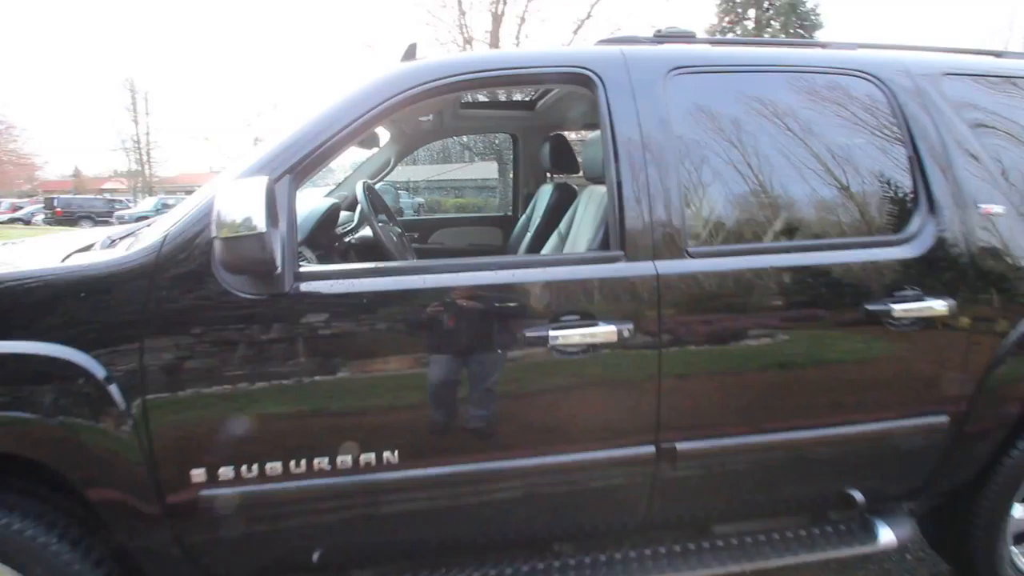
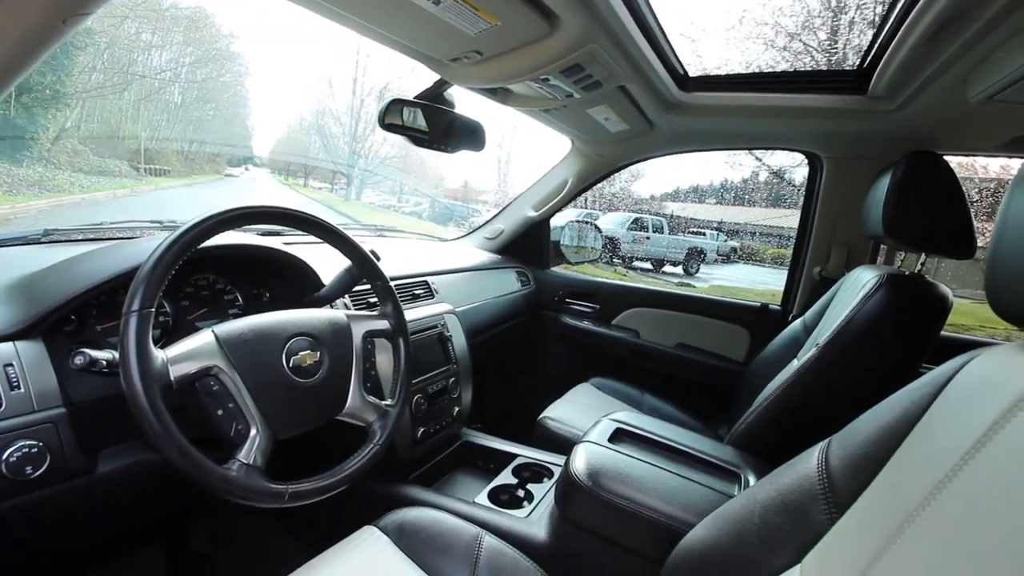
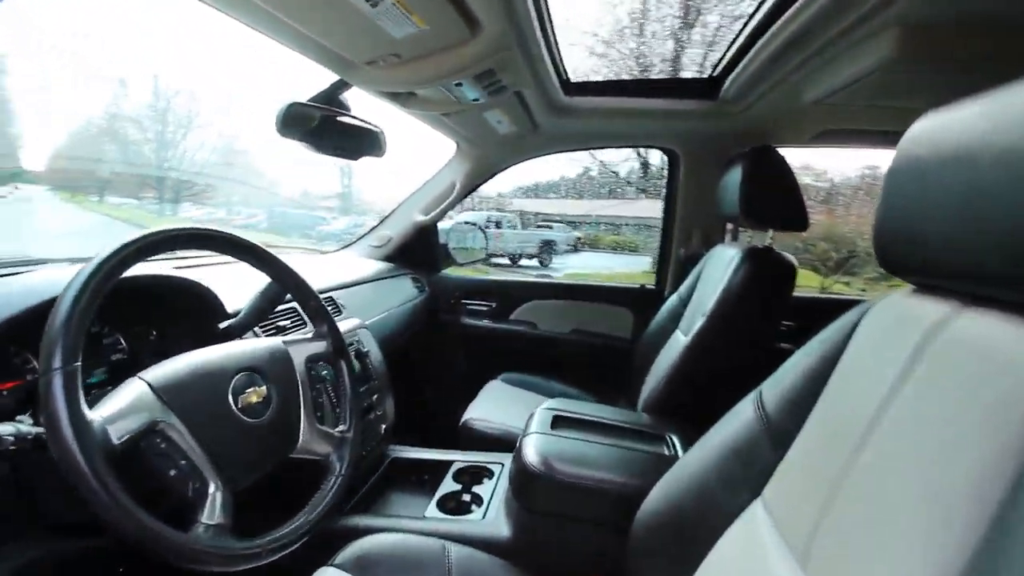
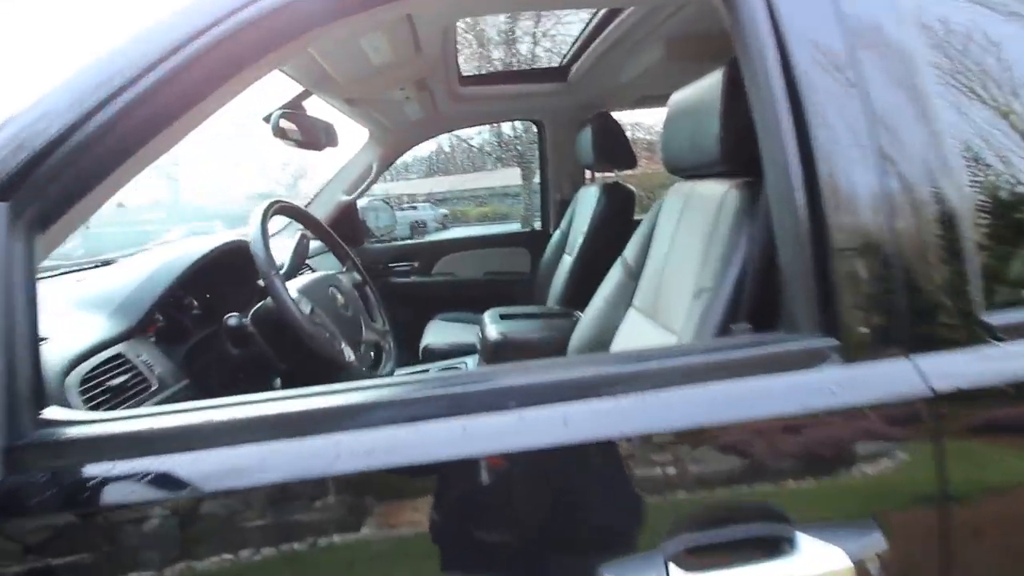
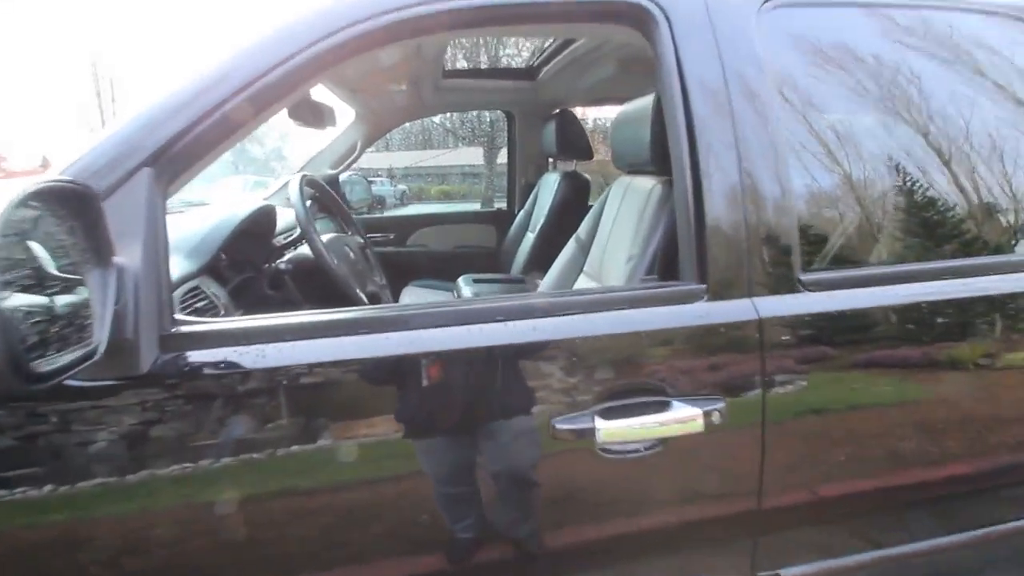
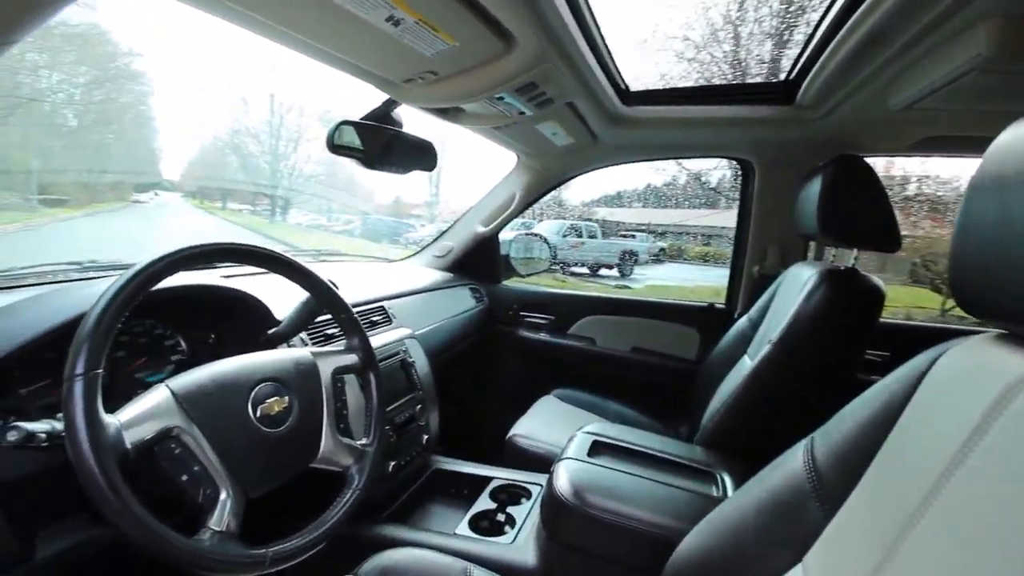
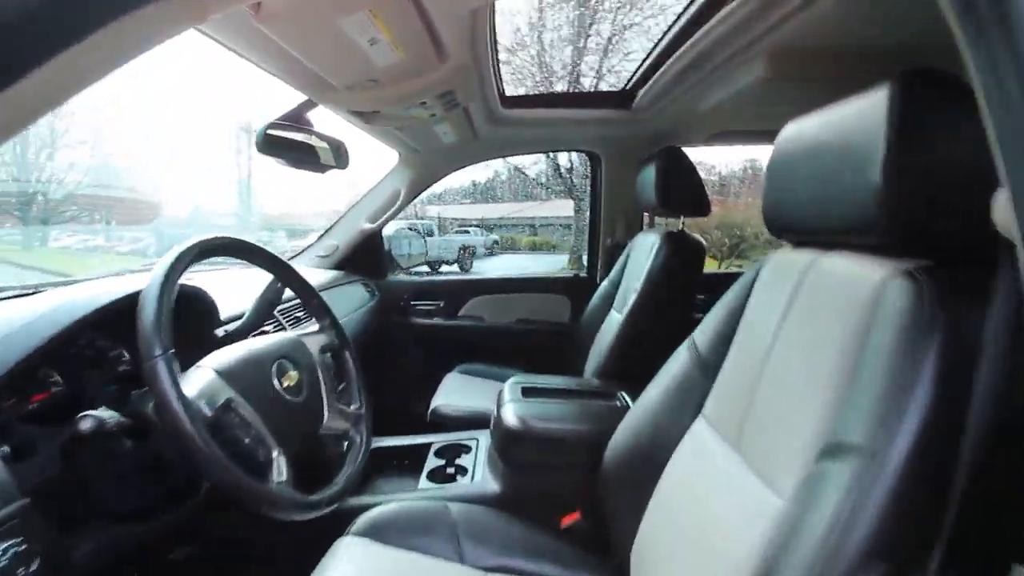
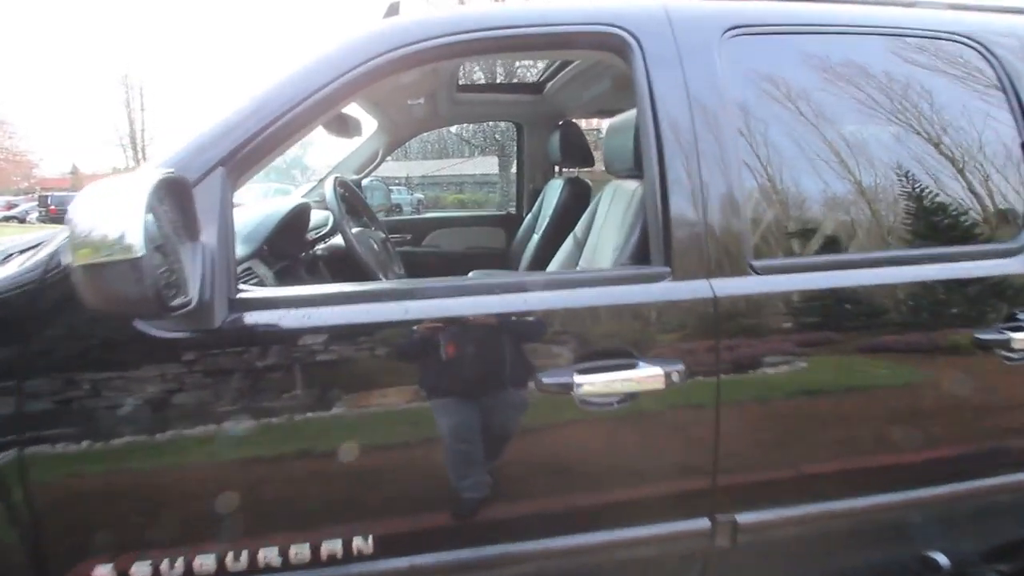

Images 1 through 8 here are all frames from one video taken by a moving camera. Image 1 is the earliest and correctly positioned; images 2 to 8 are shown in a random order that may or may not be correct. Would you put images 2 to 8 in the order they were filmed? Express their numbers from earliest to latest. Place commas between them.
8, 5, 4, 7, 3, 6, 2
